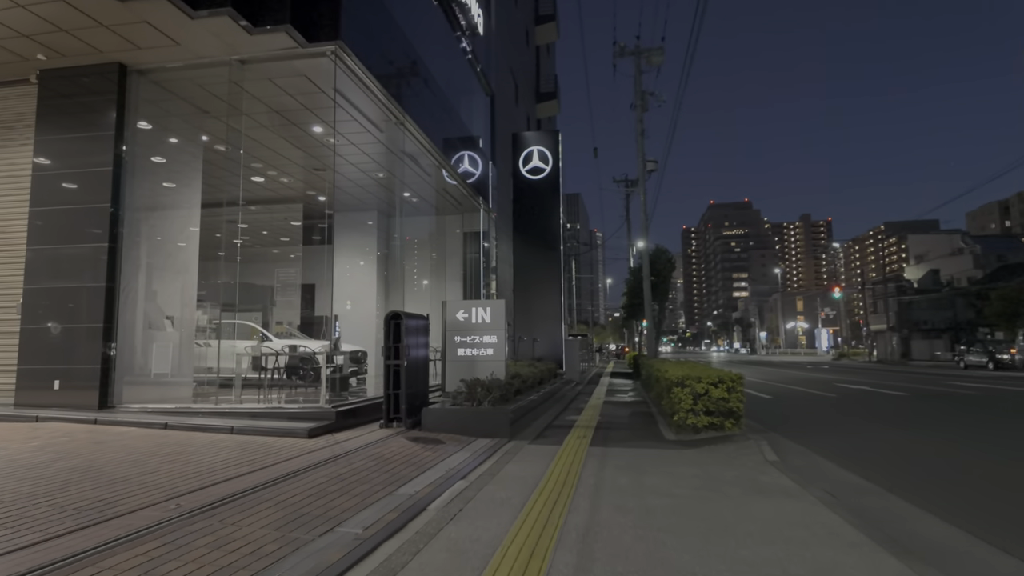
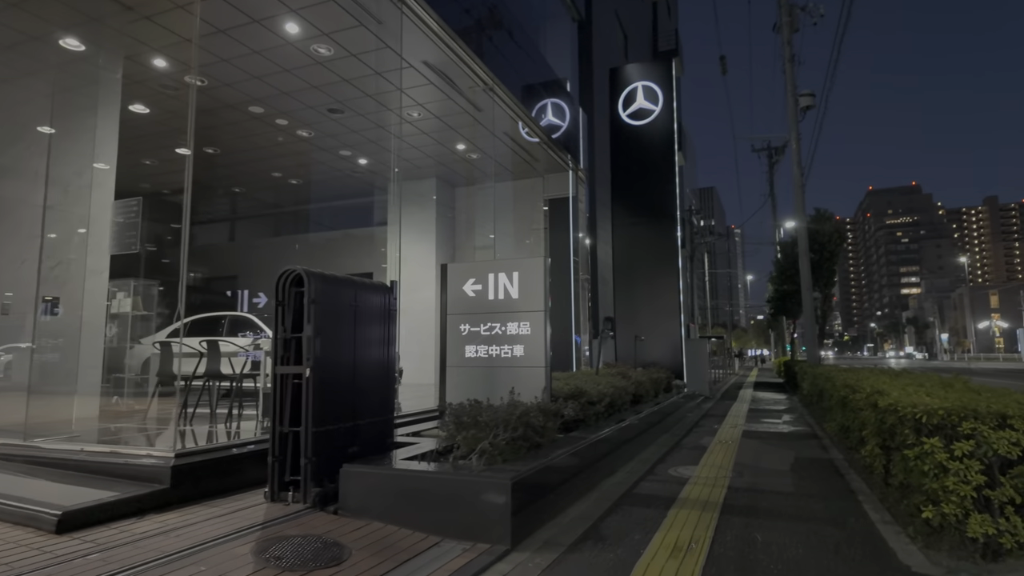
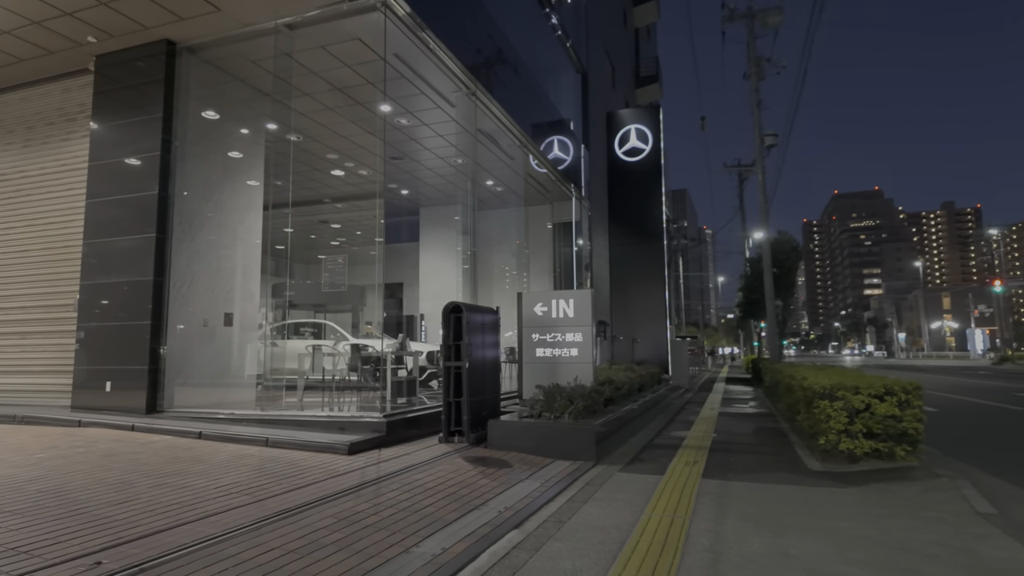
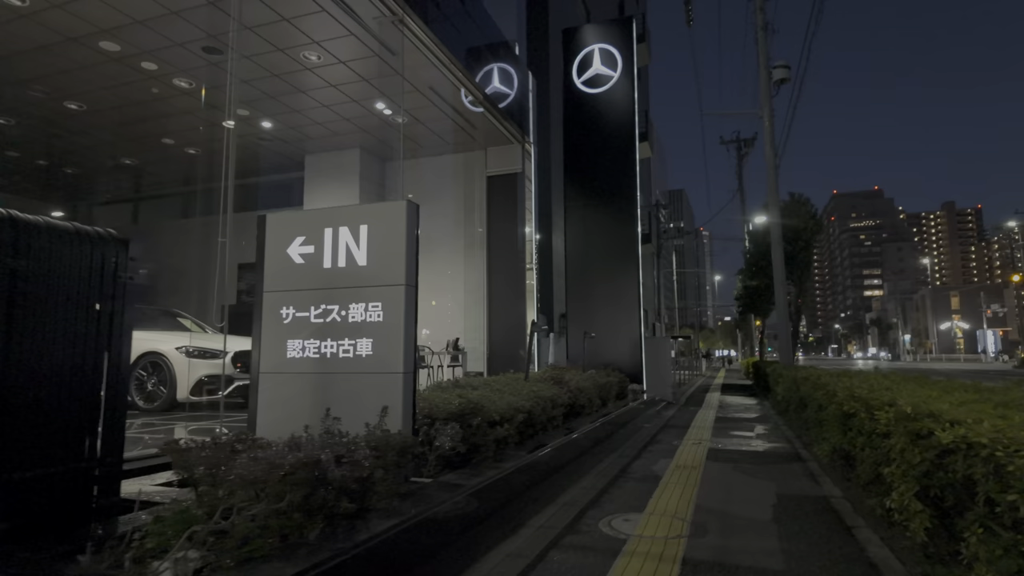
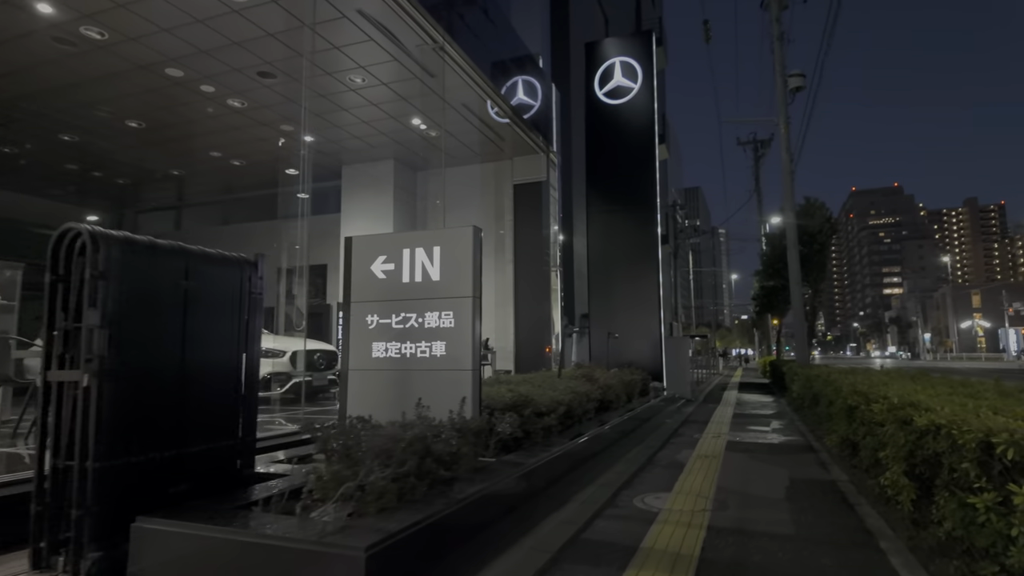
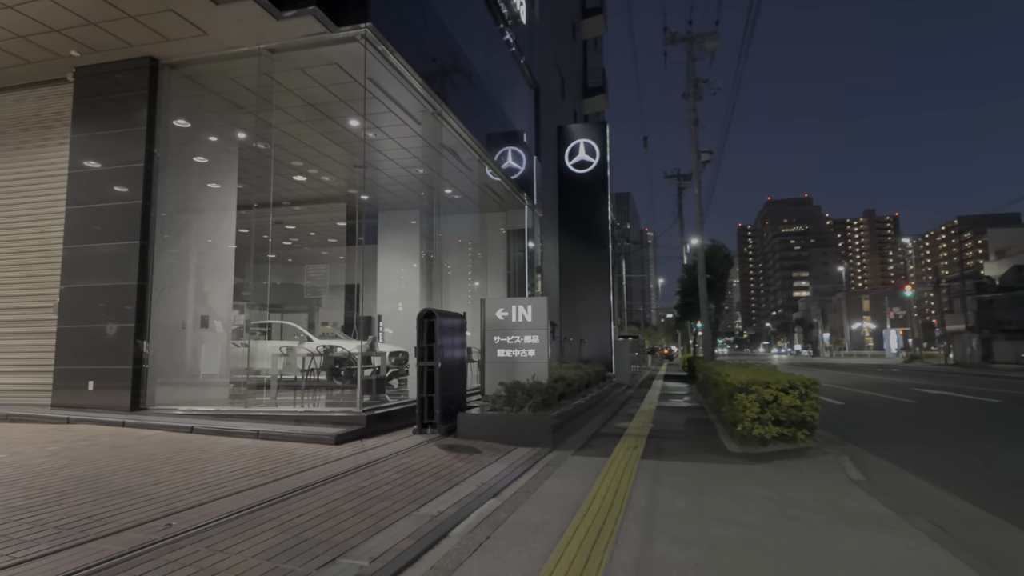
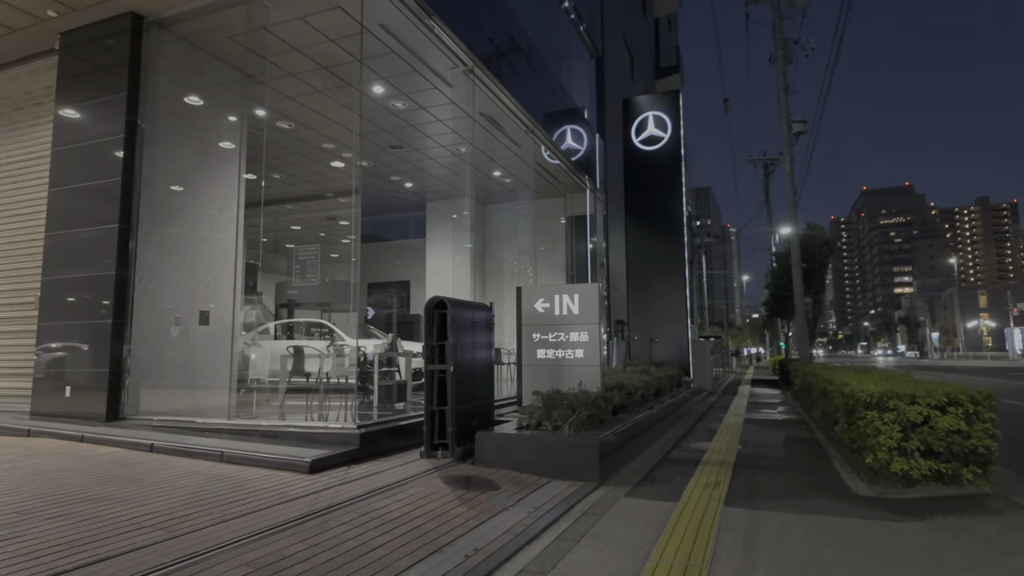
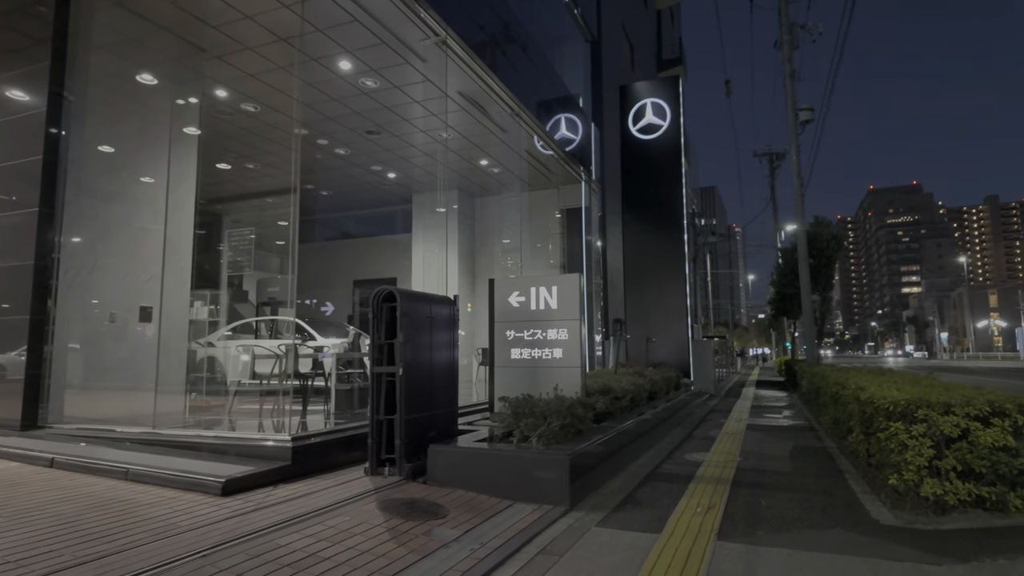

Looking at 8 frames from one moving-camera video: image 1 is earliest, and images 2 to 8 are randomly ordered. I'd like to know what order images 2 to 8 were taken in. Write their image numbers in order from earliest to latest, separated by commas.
6, 3, 7, 8, 2, 5, 4
